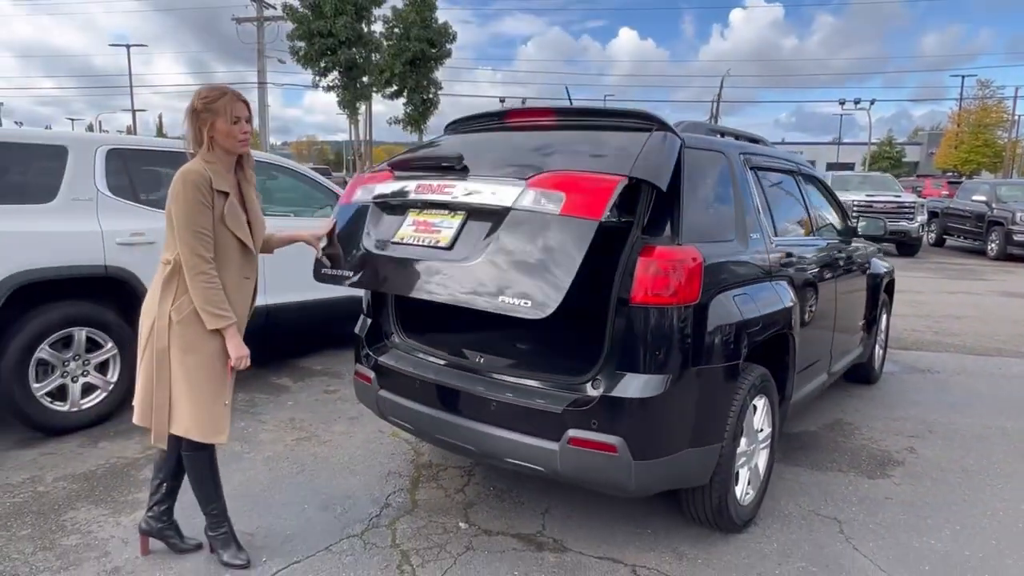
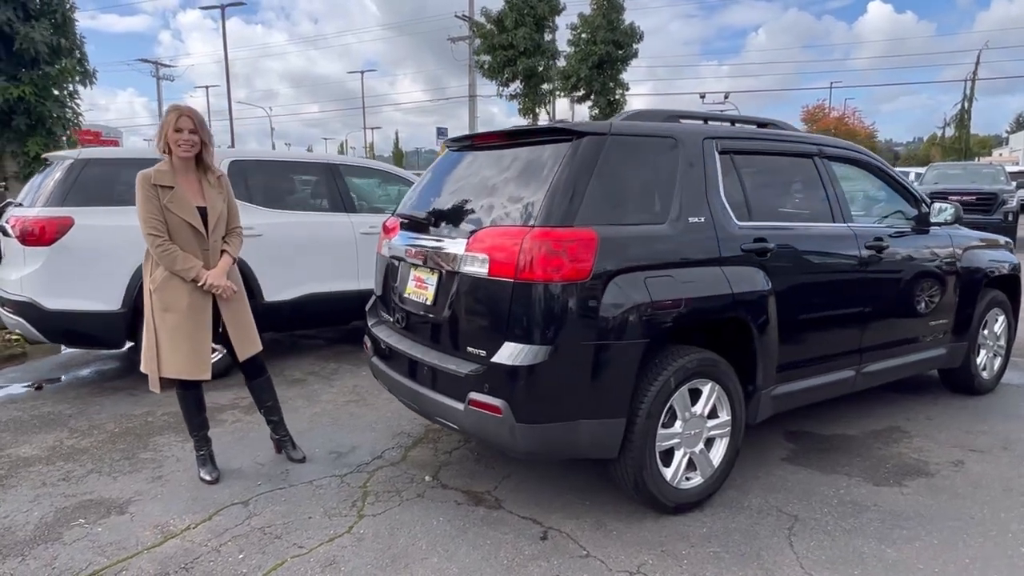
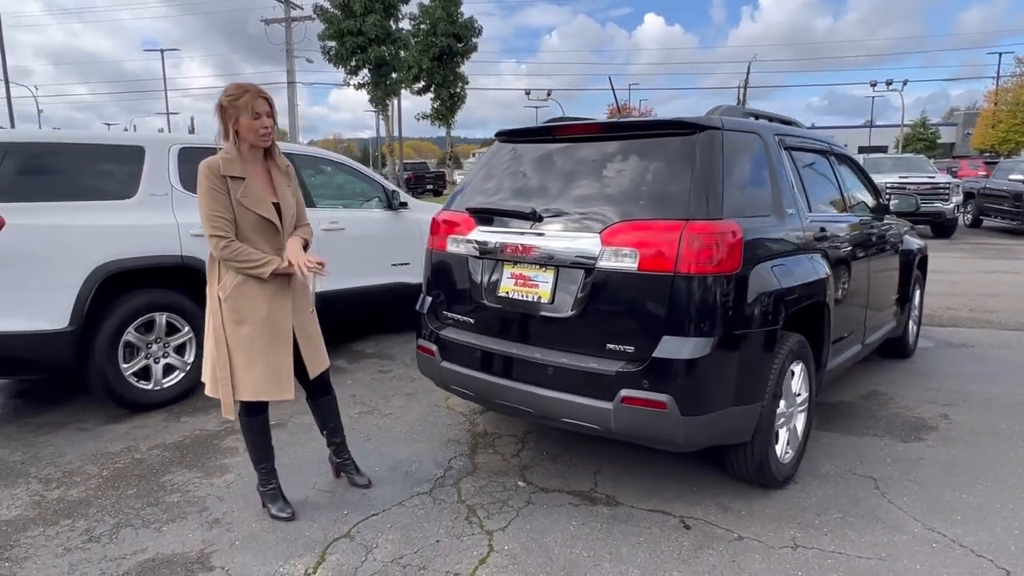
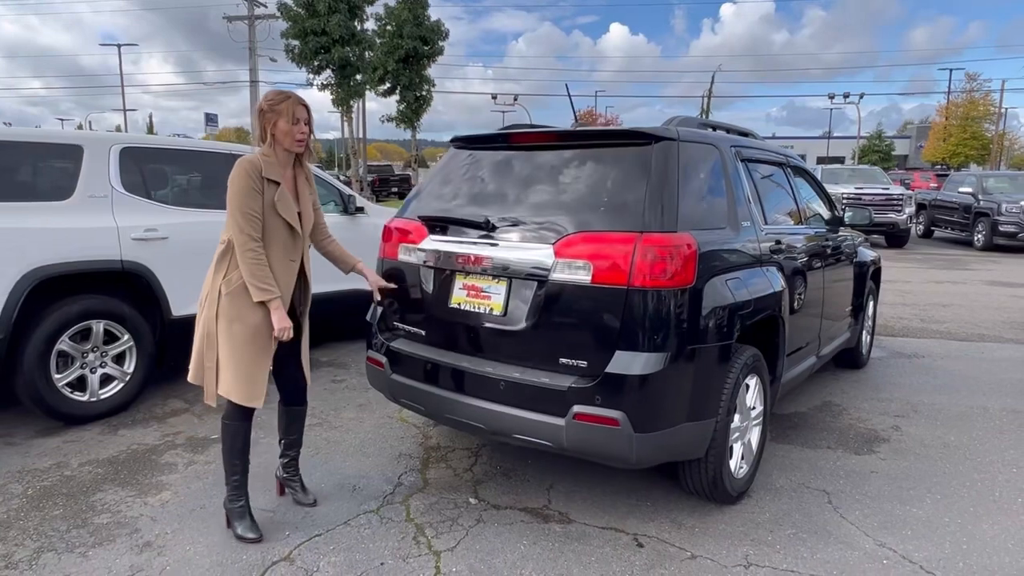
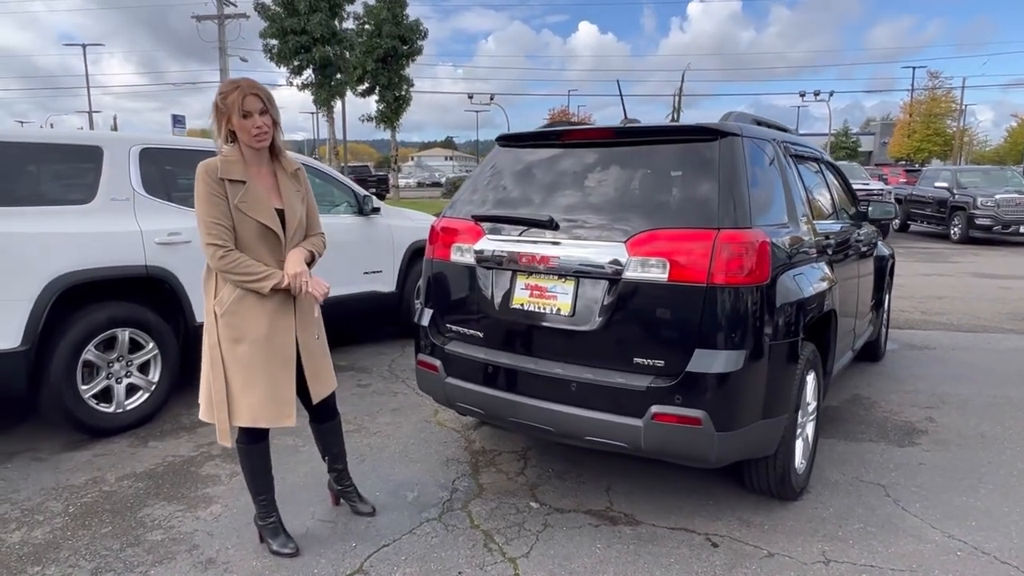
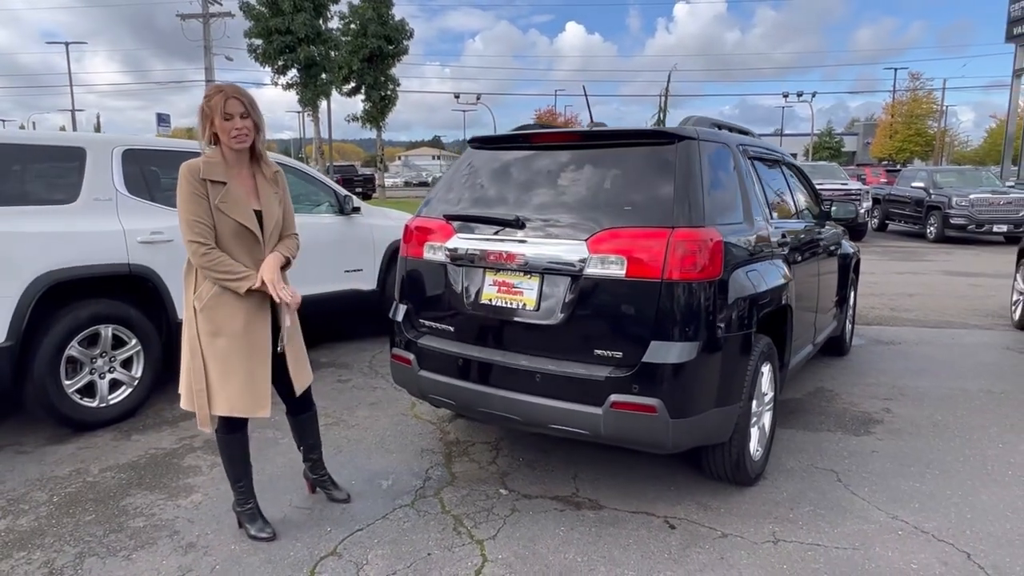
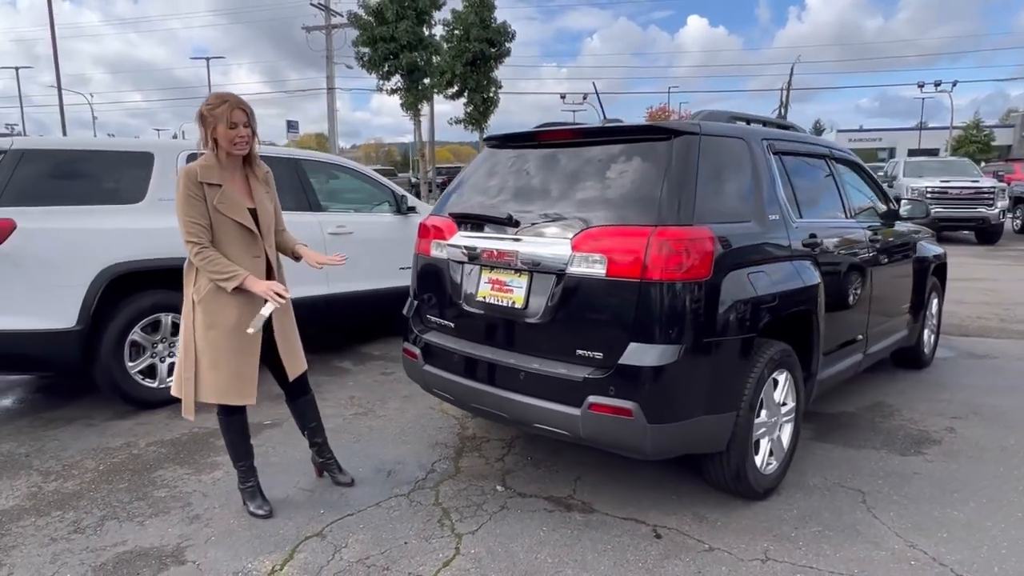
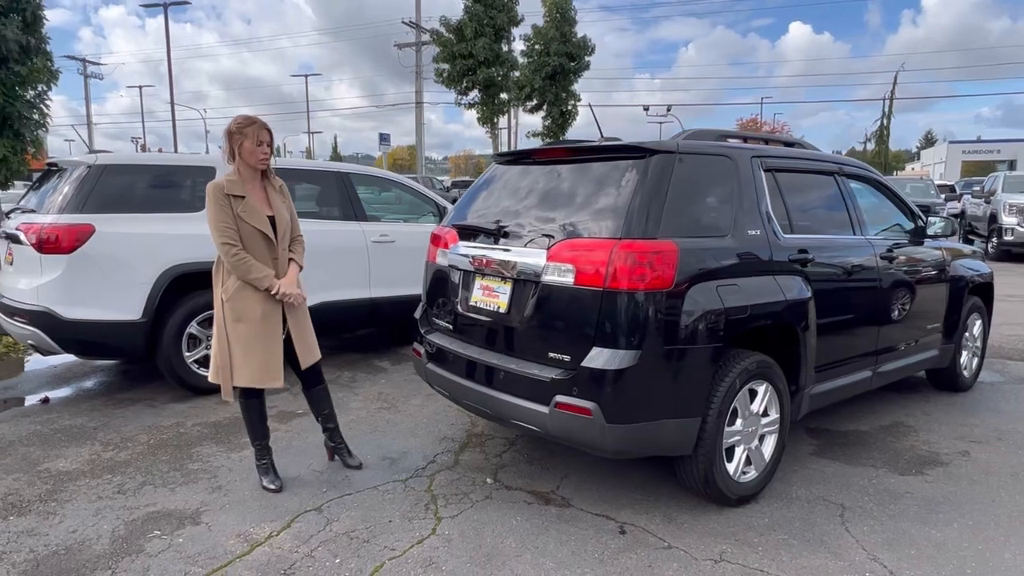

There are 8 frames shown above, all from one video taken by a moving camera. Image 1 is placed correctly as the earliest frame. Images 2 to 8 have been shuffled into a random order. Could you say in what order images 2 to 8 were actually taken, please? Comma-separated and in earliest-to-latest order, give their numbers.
4, 6, 5, 3, 7, 8, 2
